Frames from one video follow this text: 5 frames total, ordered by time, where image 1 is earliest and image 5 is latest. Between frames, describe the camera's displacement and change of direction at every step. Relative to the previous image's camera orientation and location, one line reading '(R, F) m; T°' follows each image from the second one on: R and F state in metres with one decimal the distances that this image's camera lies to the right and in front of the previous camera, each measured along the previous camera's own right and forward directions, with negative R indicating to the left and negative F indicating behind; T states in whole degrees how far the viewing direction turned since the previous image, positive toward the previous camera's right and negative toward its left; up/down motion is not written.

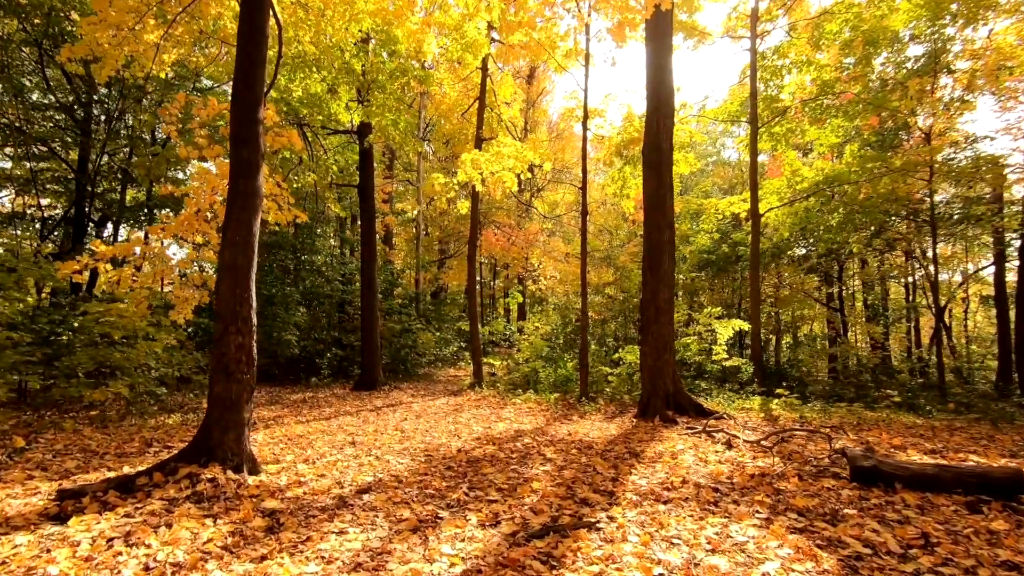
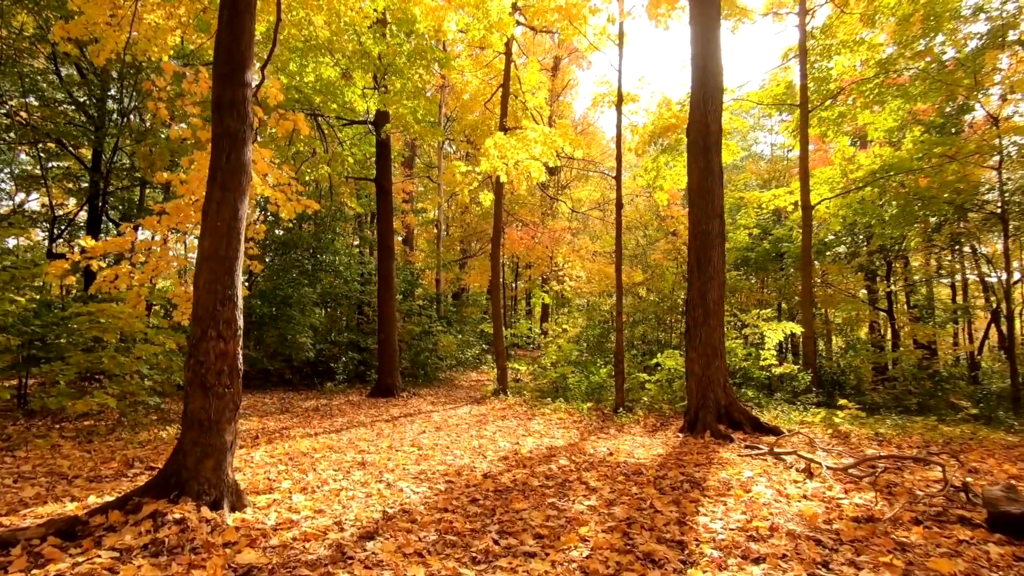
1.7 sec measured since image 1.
(-0.1, +0.8) m; -2°
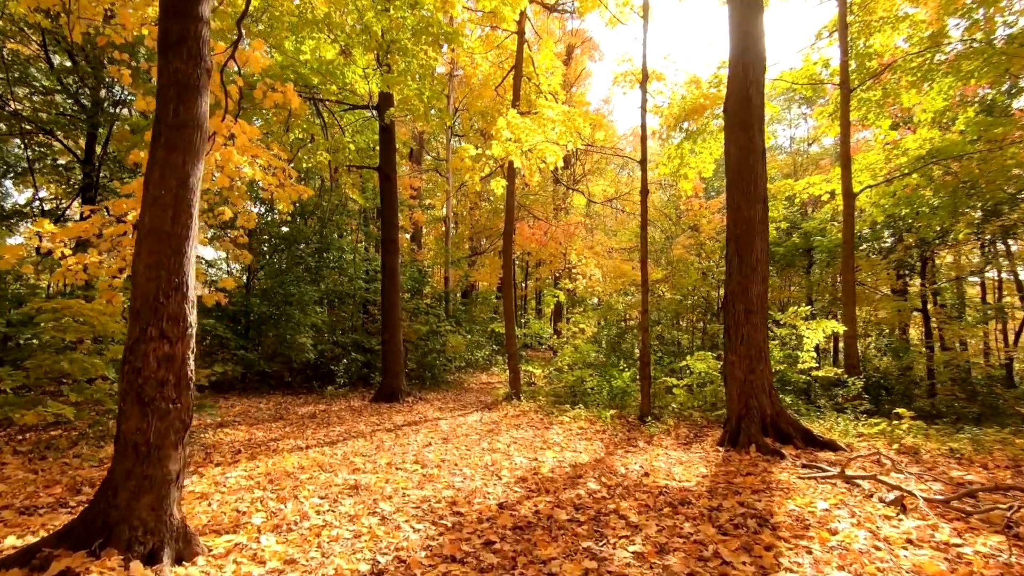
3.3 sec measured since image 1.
(-0.1, +0.8) m; -1°
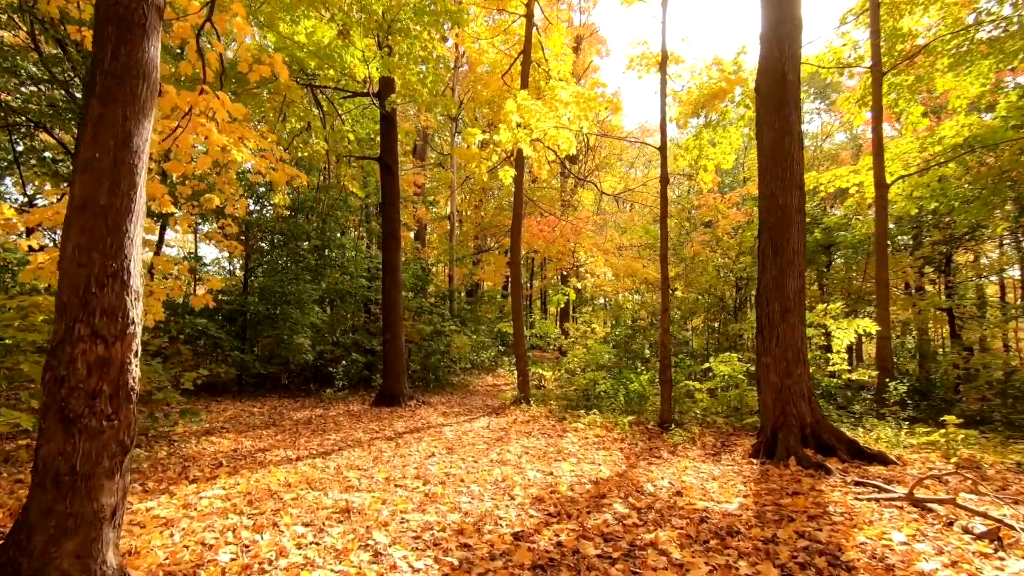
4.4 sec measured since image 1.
(-0.1, +0.6) m; -1°
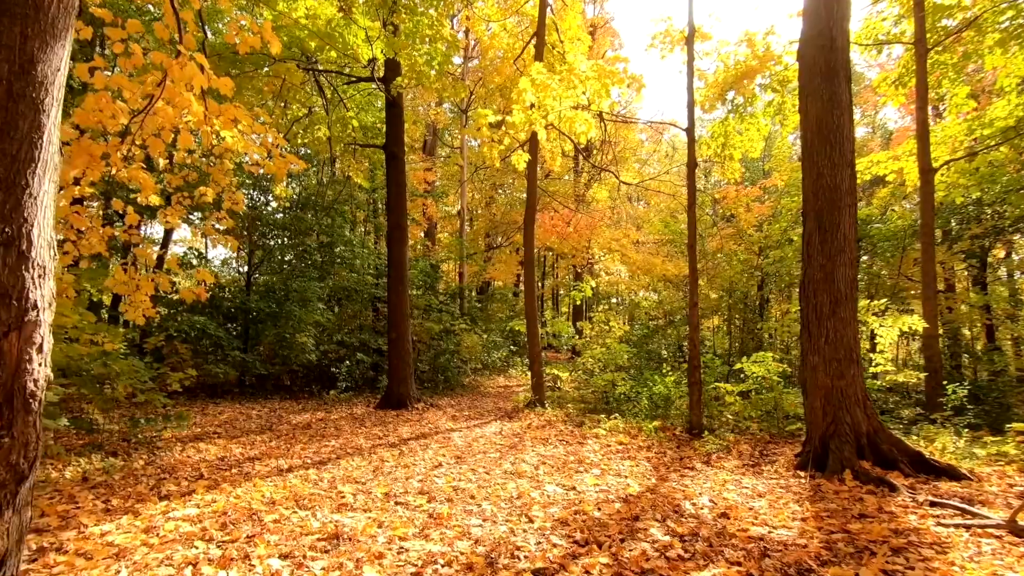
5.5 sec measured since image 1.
(0.0, +0.6) m; -1°
